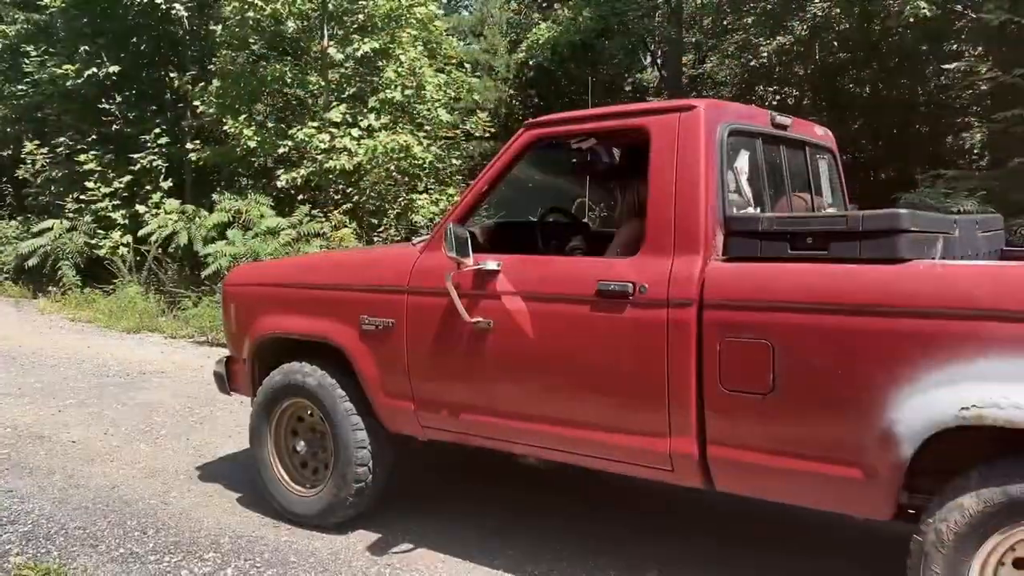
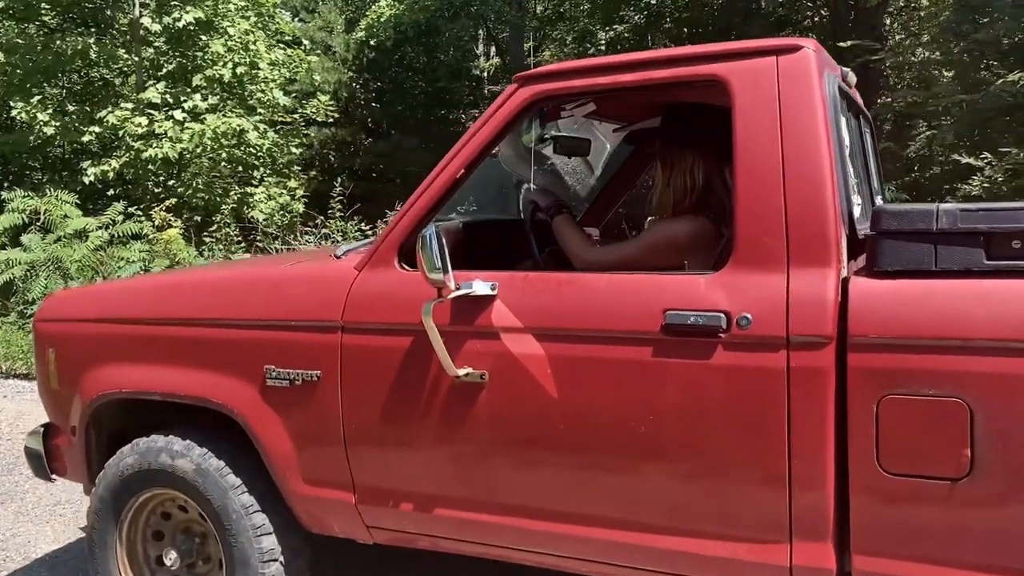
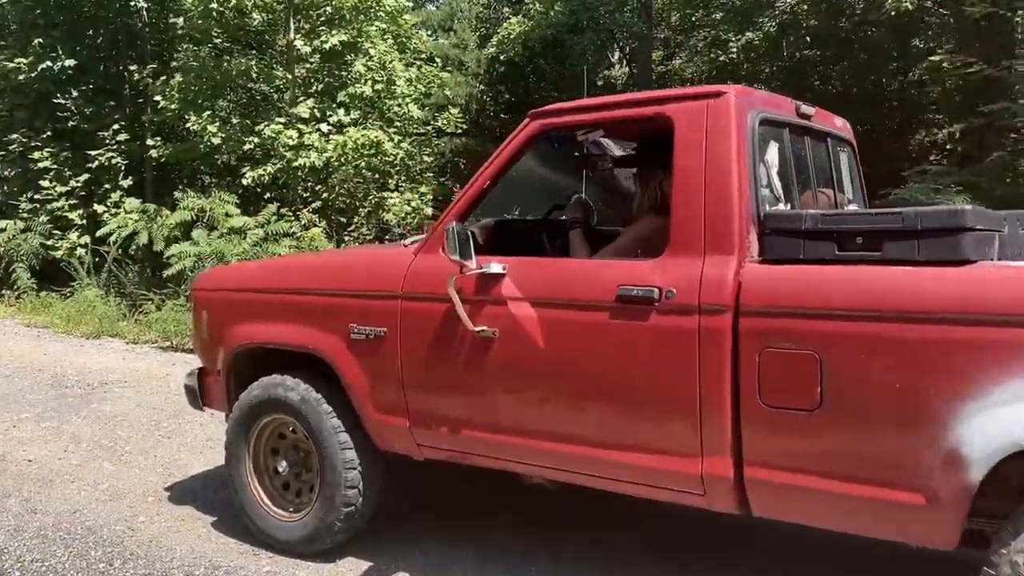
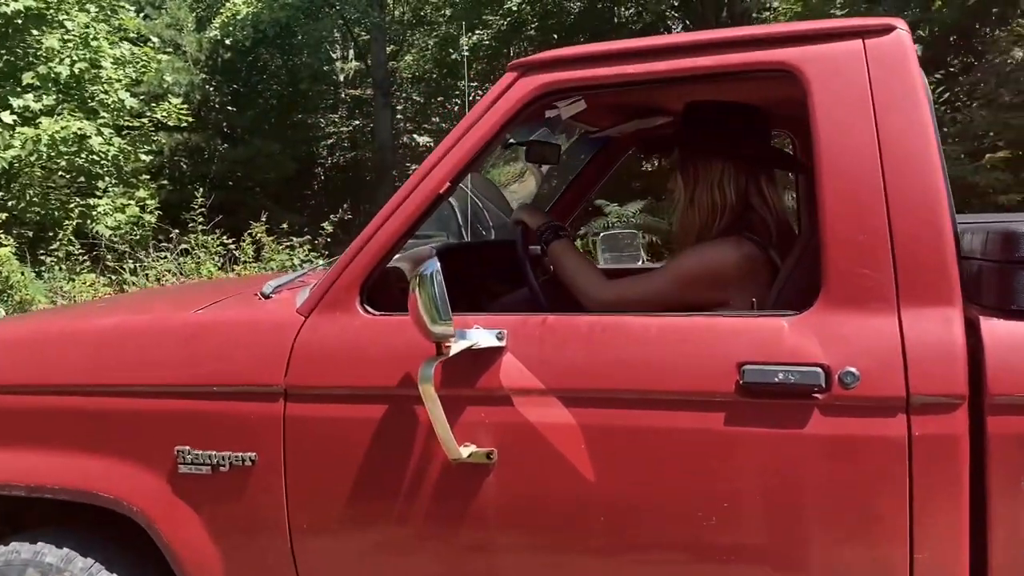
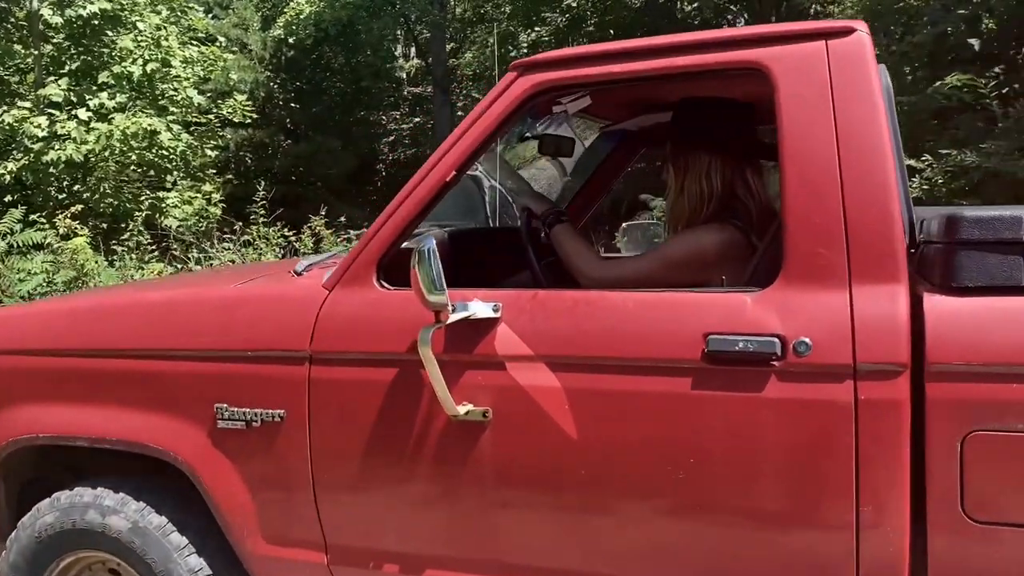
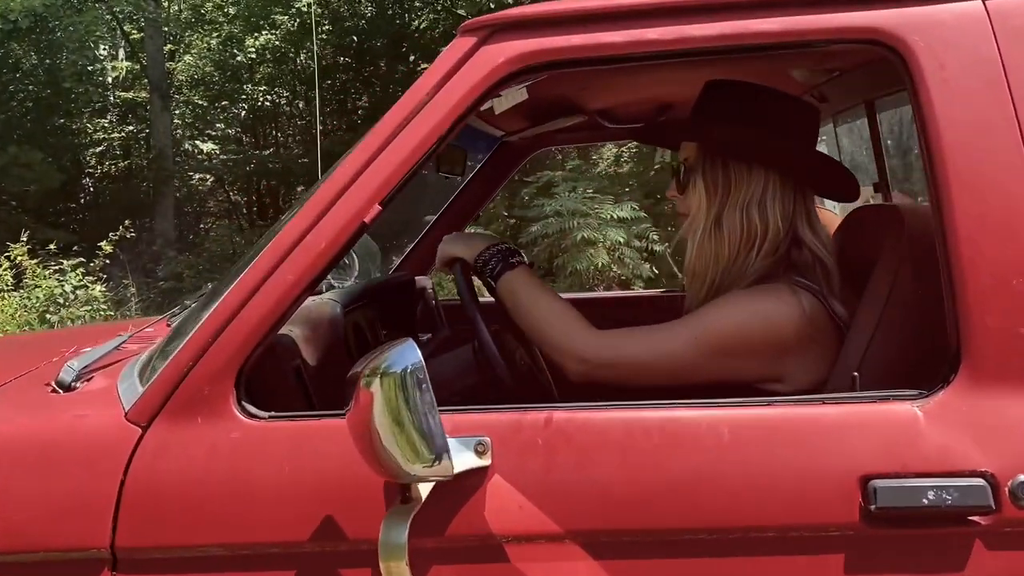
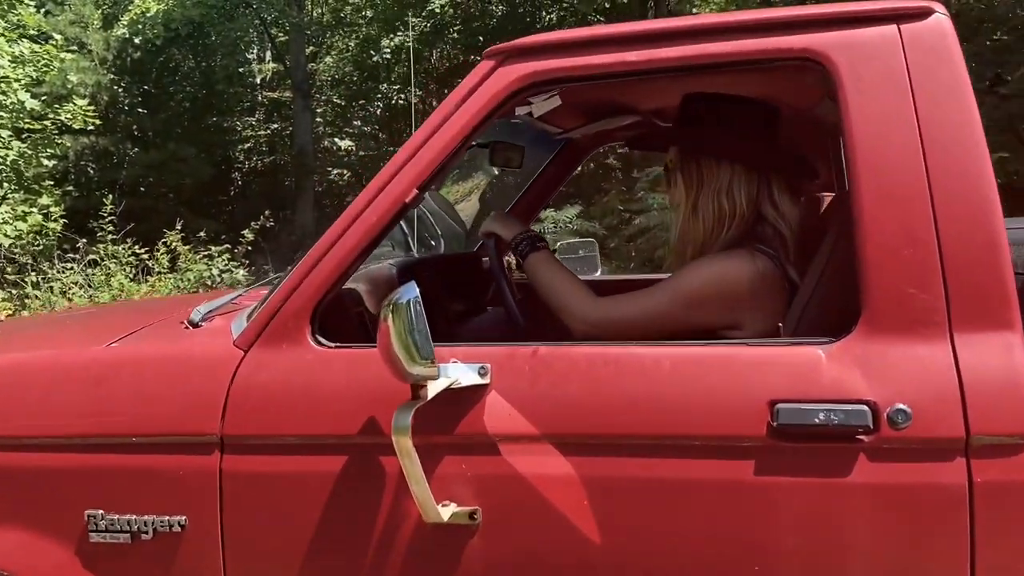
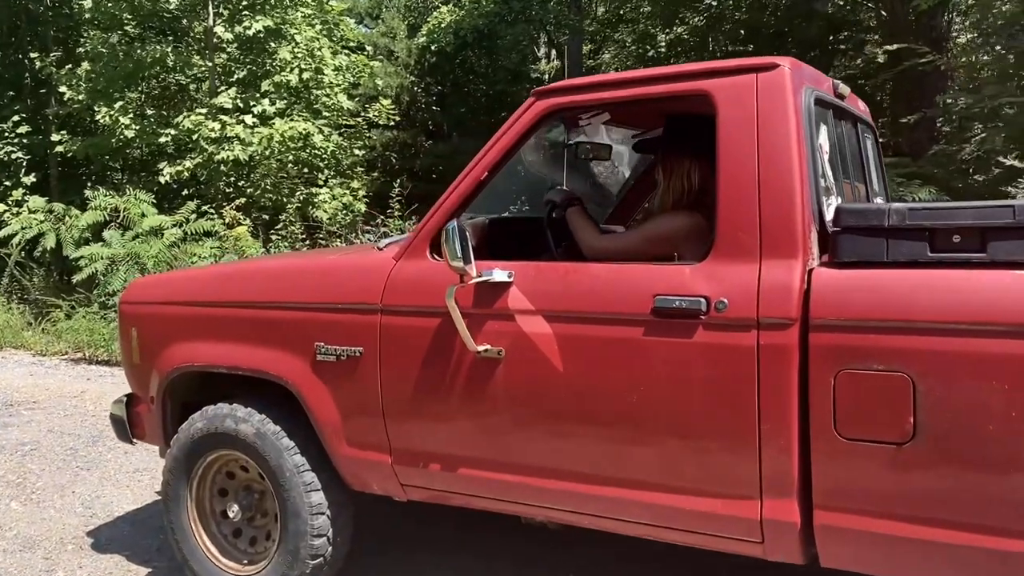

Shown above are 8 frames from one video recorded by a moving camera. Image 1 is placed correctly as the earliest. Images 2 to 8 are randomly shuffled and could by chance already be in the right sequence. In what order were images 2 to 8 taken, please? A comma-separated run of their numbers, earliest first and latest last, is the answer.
3, 8, 2, 5, 4, 7, 6
